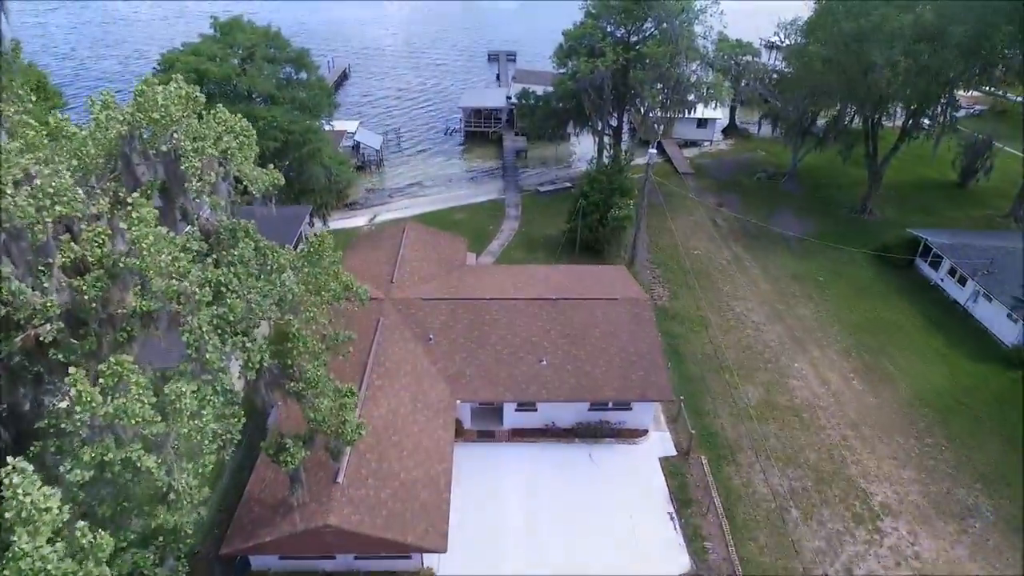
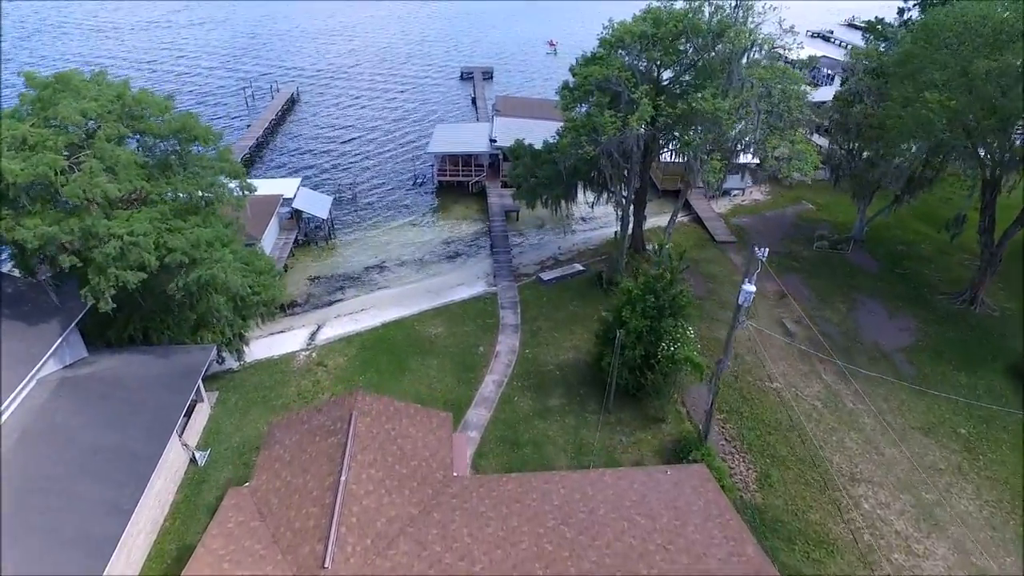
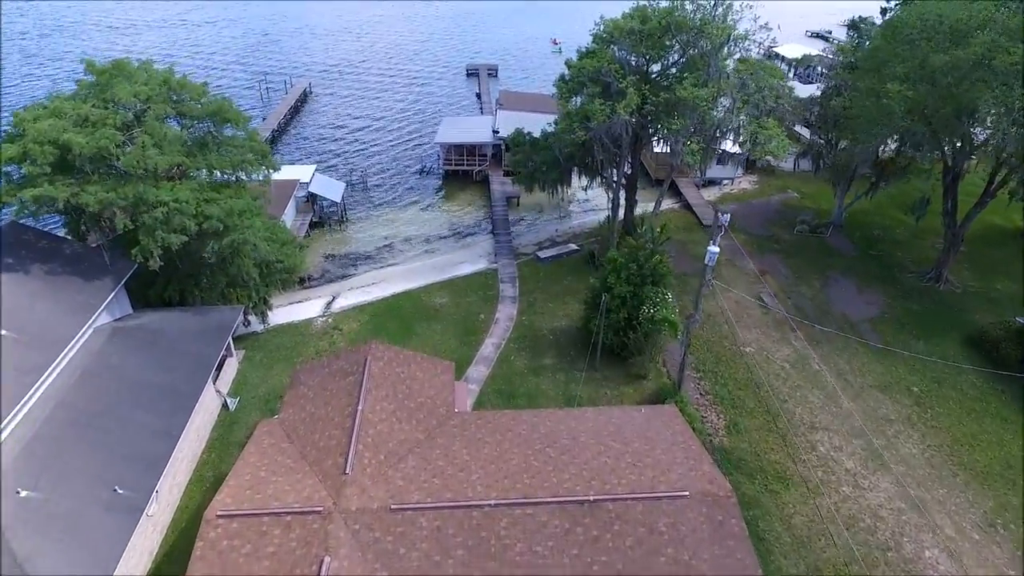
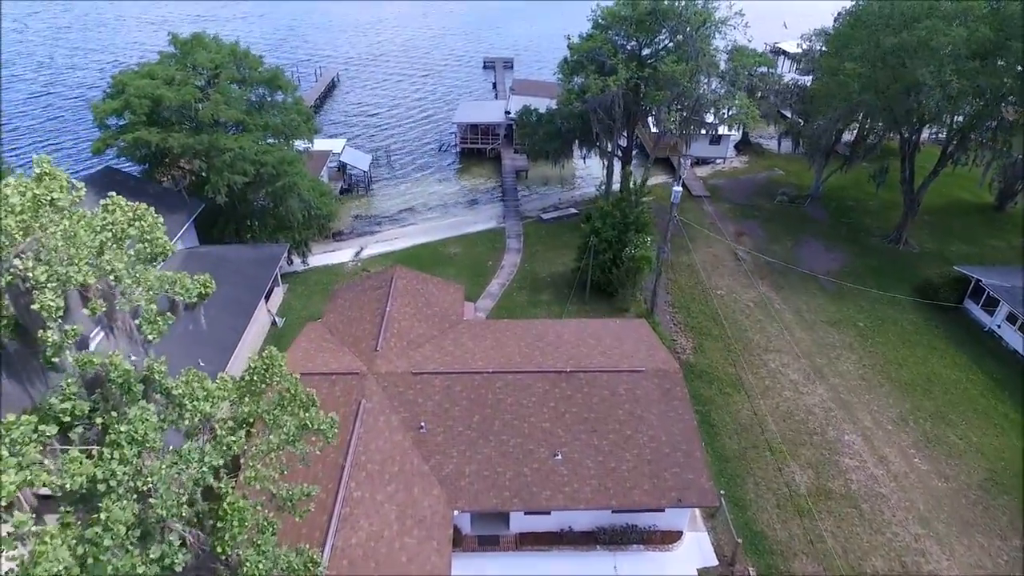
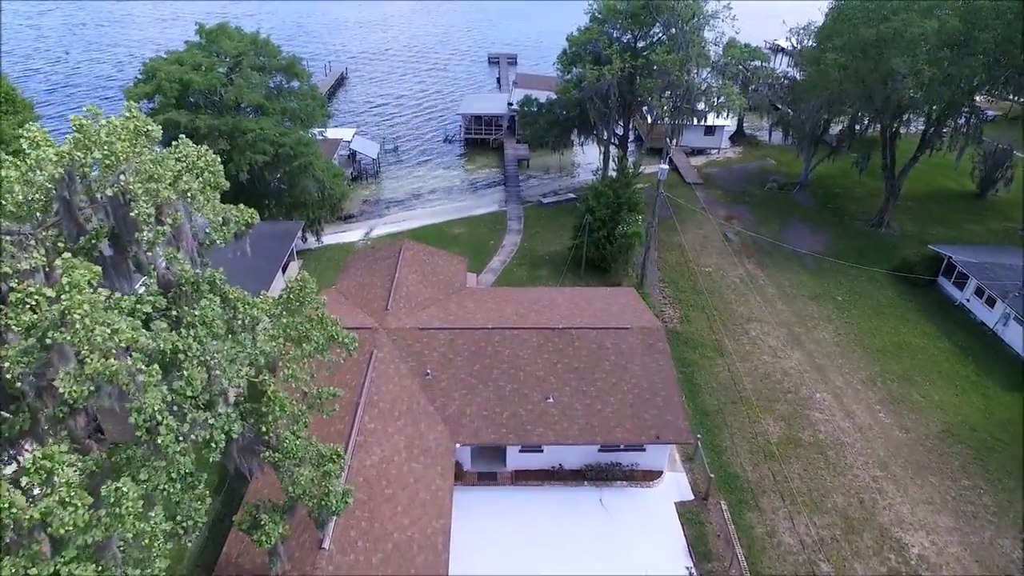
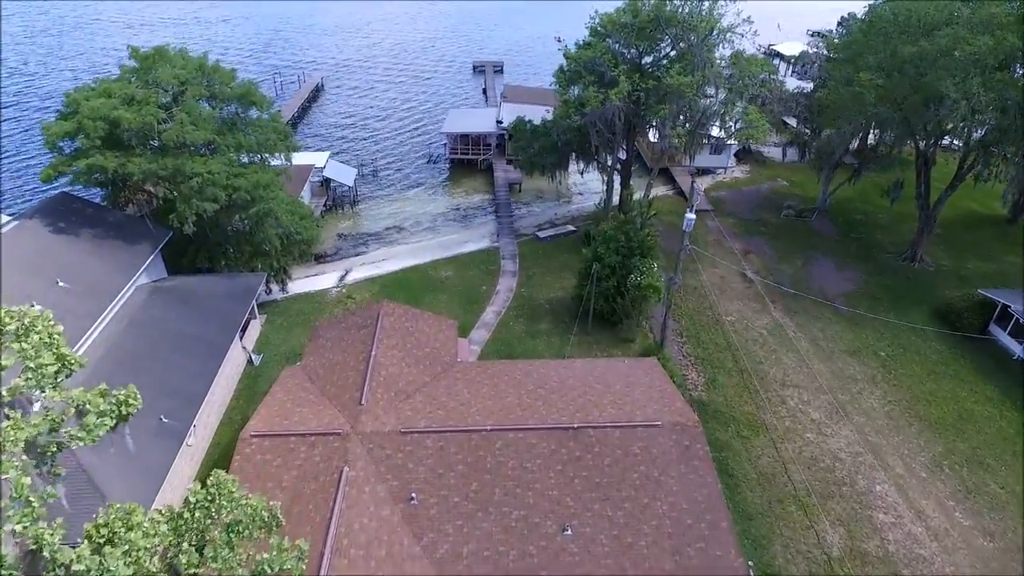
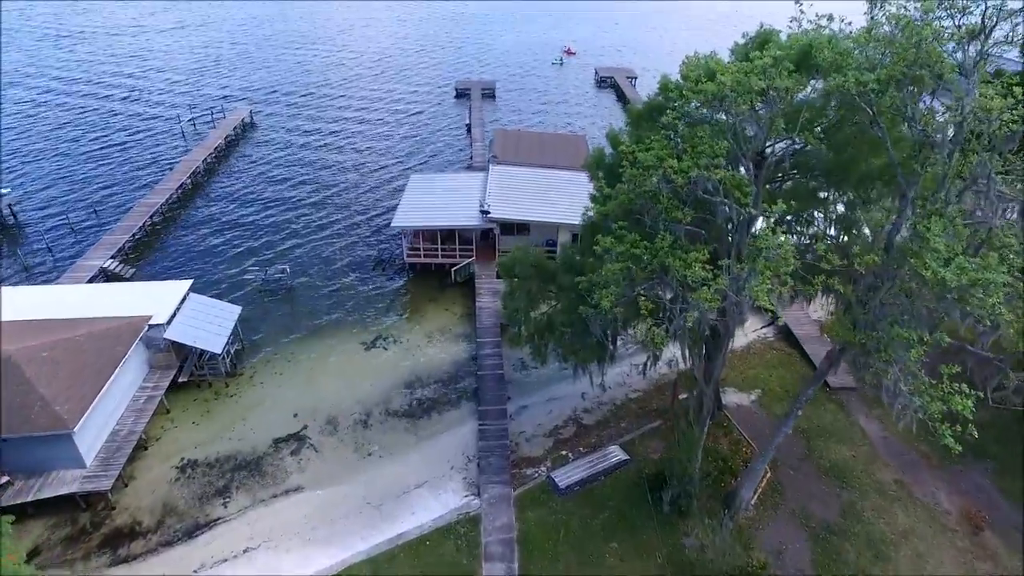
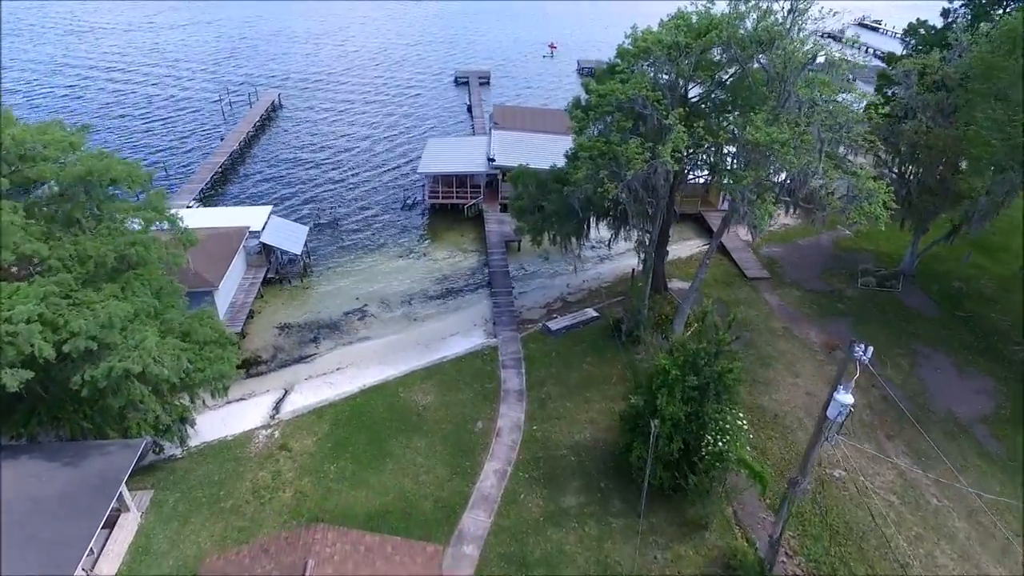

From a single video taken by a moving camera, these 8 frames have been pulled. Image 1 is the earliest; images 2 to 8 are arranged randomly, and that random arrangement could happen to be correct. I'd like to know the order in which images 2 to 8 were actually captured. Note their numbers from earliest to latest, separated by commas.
5, 4, 6, 3, 2, 8, 7
